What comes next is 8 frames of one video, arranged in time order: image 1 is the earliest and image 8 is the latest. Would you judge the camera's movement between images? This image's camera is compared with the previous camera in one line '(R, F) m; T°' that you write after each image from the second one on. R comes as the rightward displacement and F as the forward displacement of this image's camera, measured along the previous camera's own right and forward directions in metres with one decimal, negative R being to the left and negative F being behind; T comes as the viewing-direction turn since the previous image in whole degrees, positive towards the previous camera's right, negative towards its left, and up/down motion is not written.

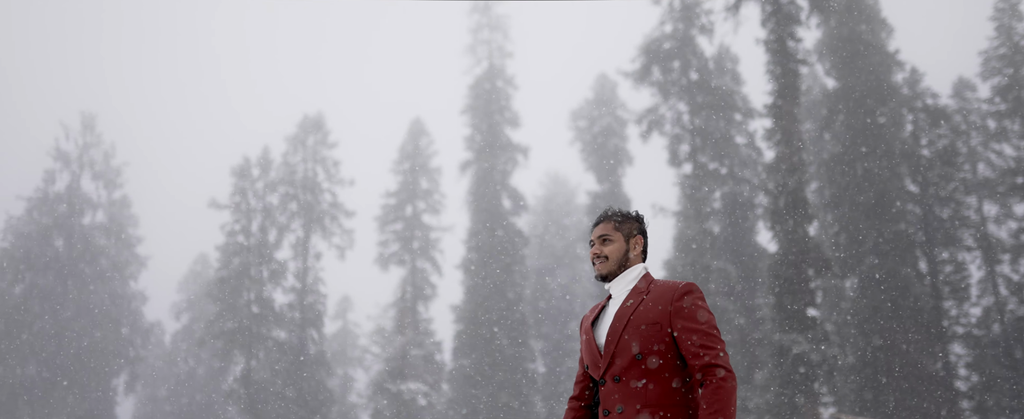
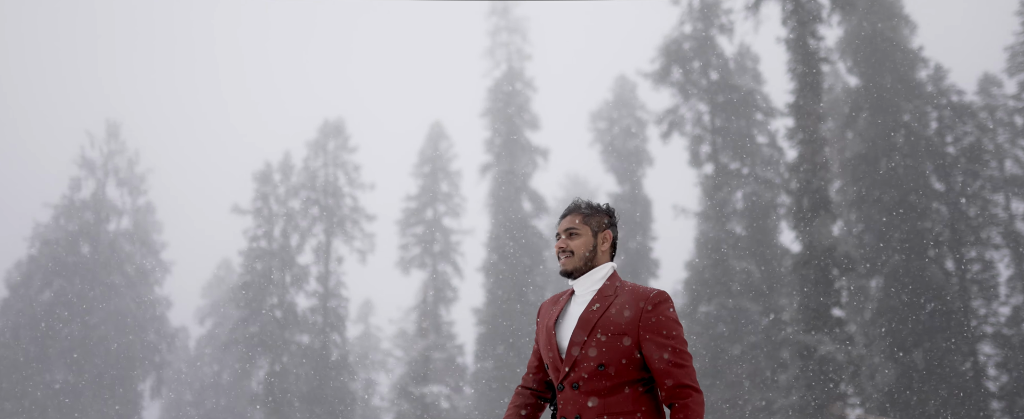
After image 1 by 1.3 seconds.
(-0.2, 0.0) m; -1°
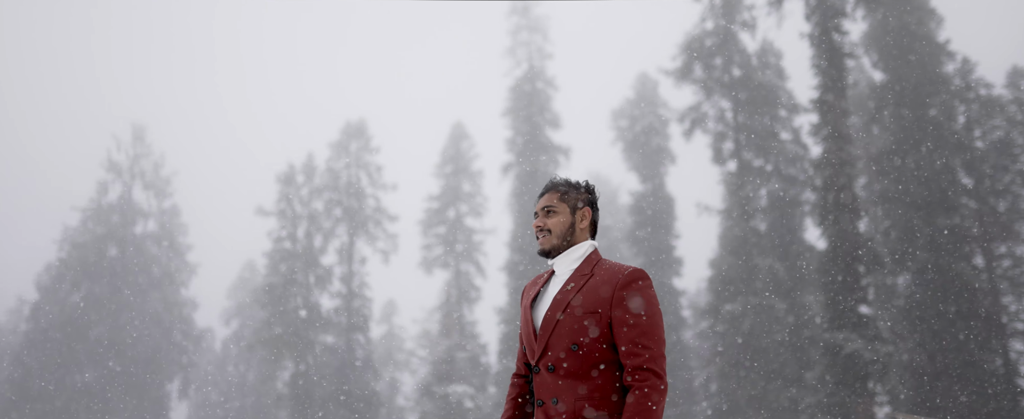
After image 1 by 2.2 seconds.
(-0.3, 0.0) m; -1°
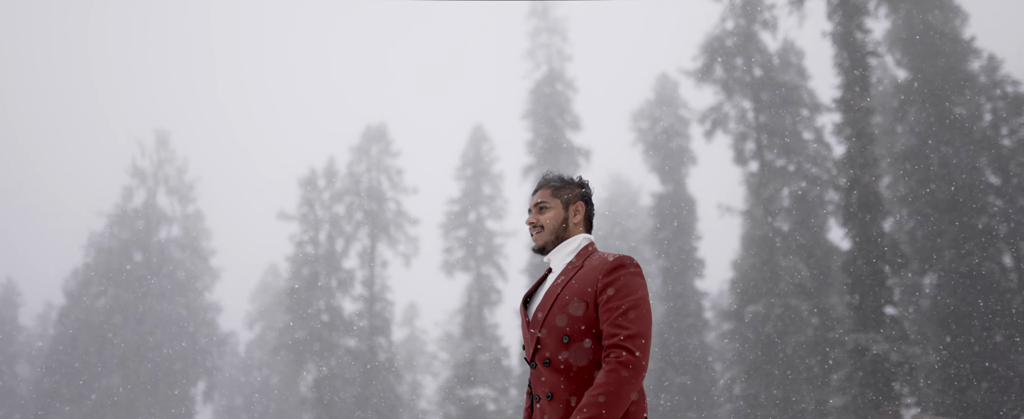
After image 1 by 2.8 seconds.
(-0.2, 0.0) m; -1°
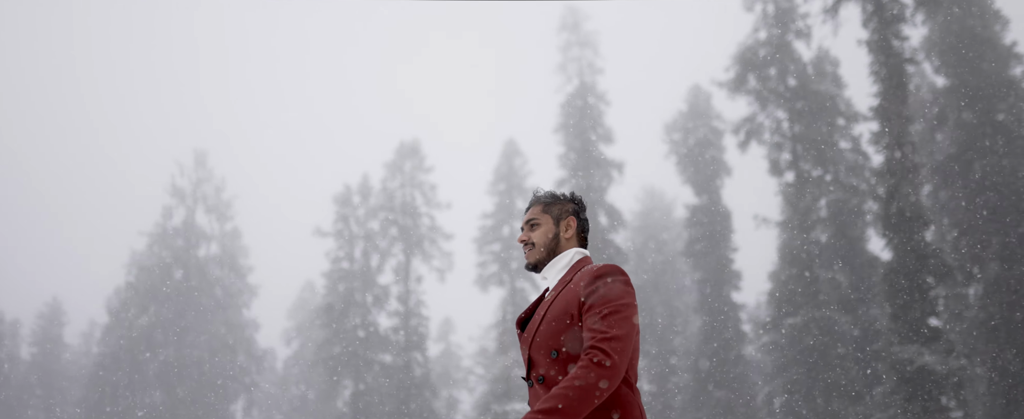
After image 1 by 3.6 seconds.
(-0.4, 0.0) m; -2°
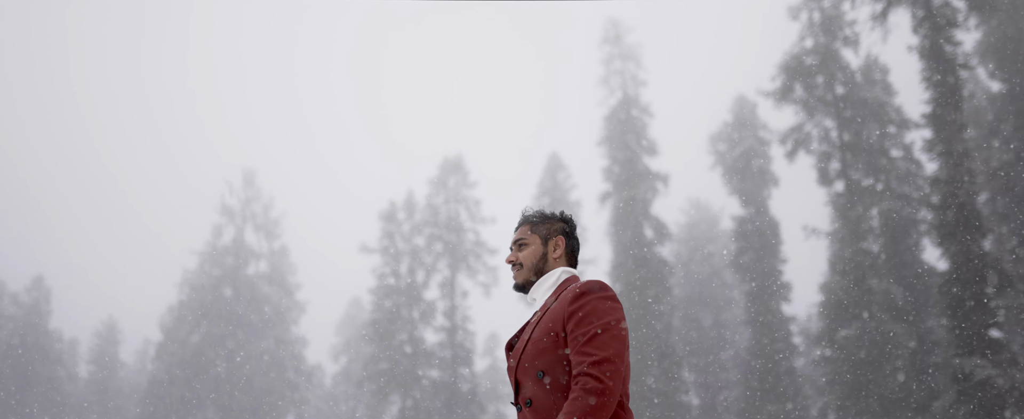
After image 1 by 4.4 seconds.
(-0.6, 0.0) m; -2°
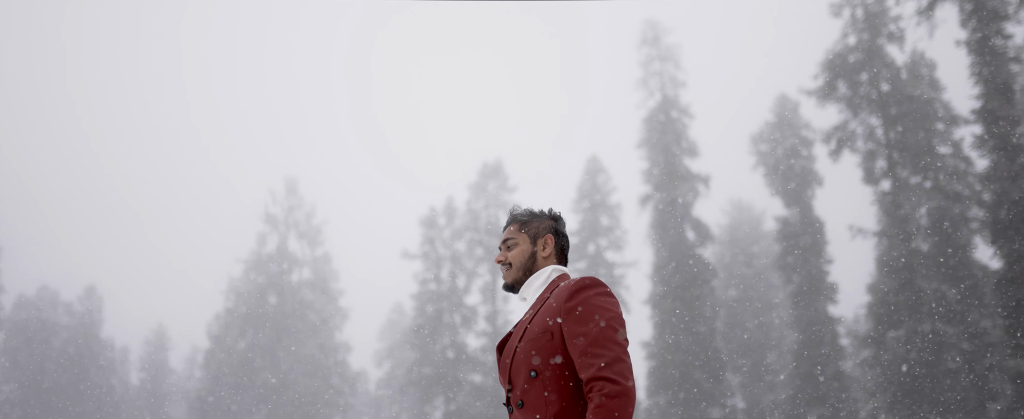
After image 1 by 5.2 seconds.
(-0.5, 0.0) m; -2°
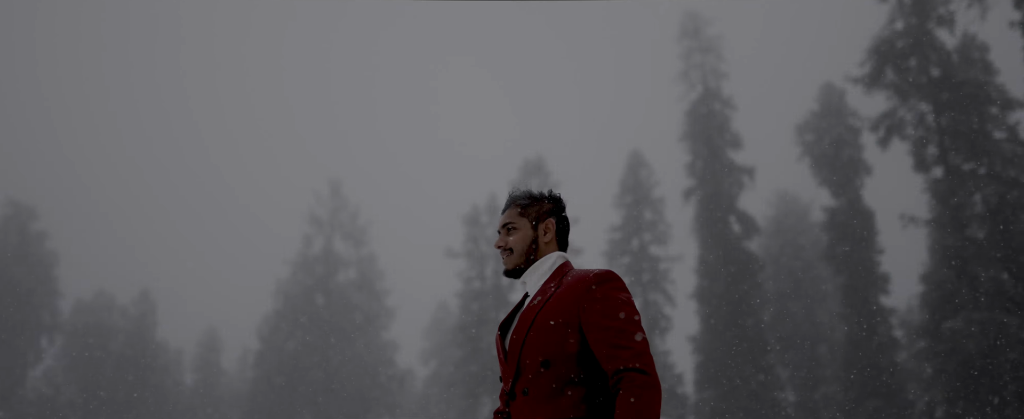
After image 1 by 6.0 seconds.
(-0.5, 0.0) m; -2°
